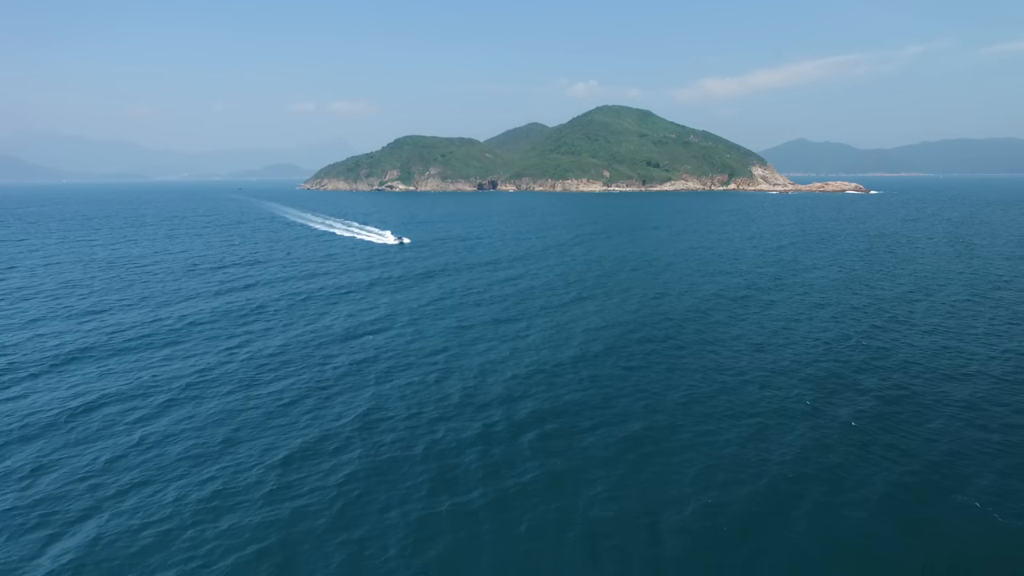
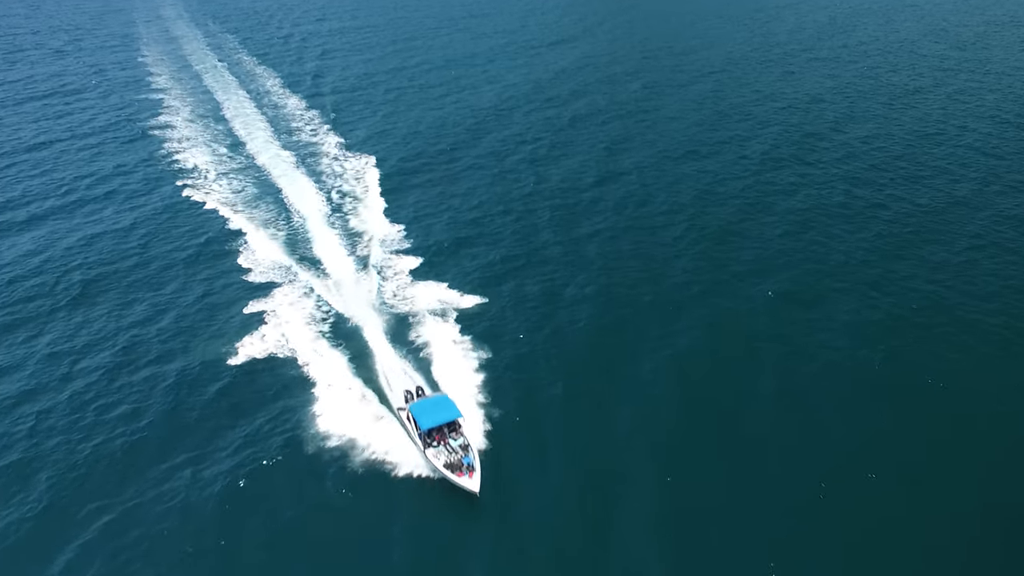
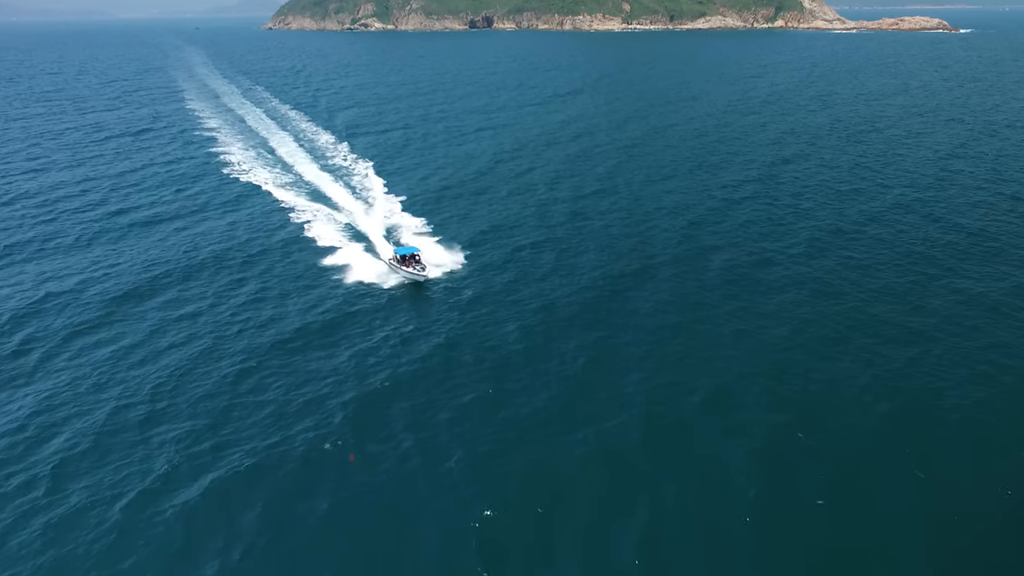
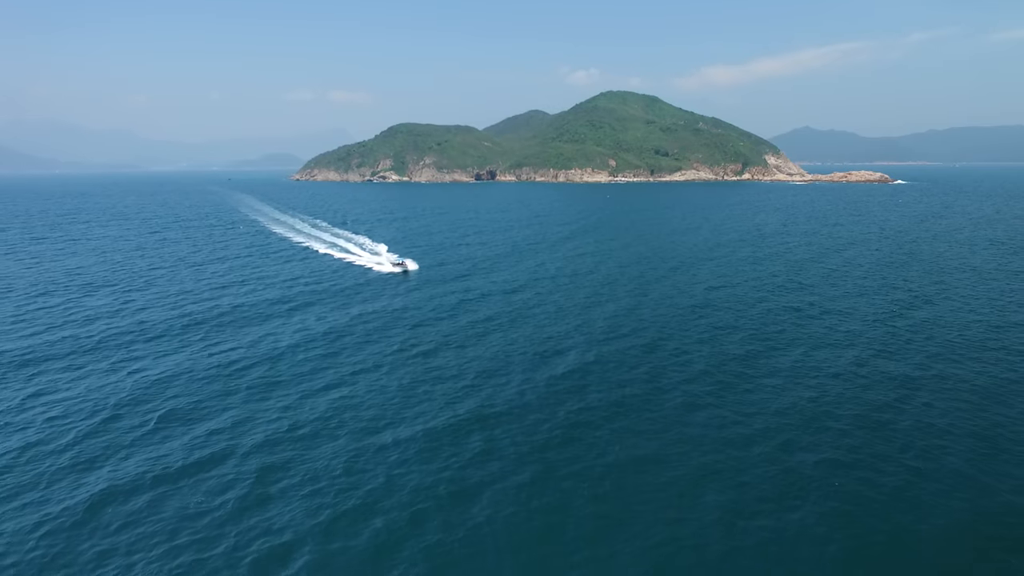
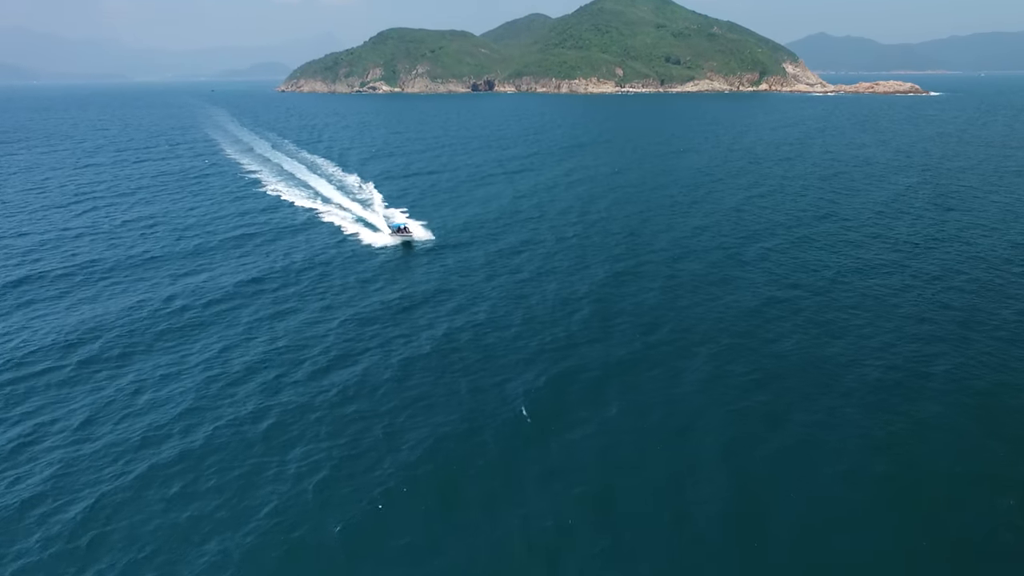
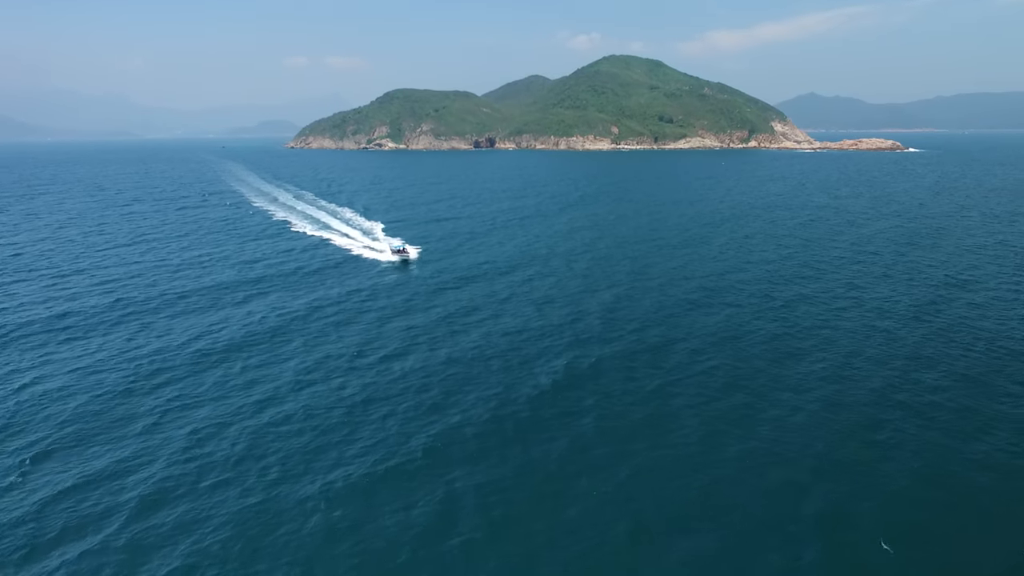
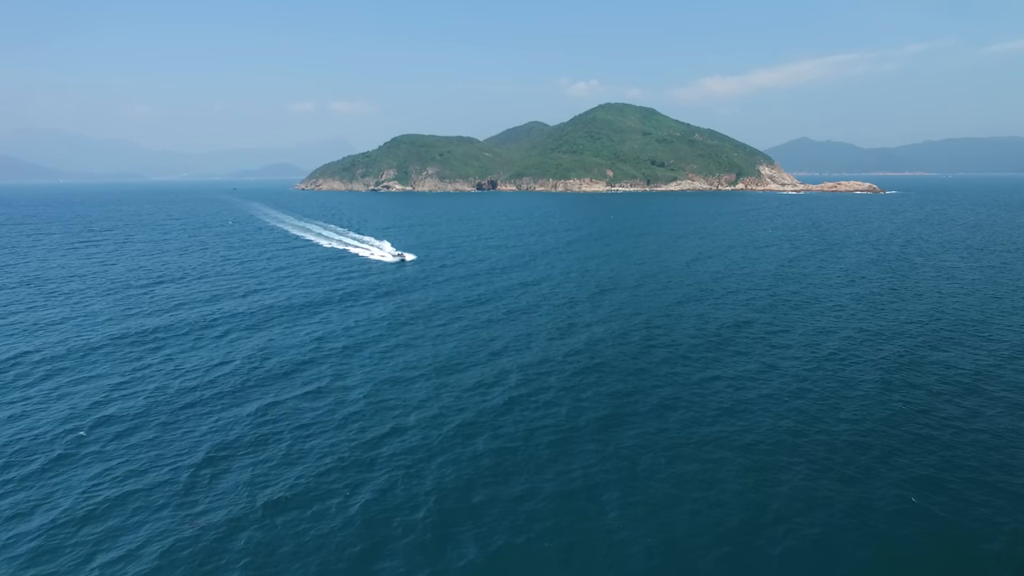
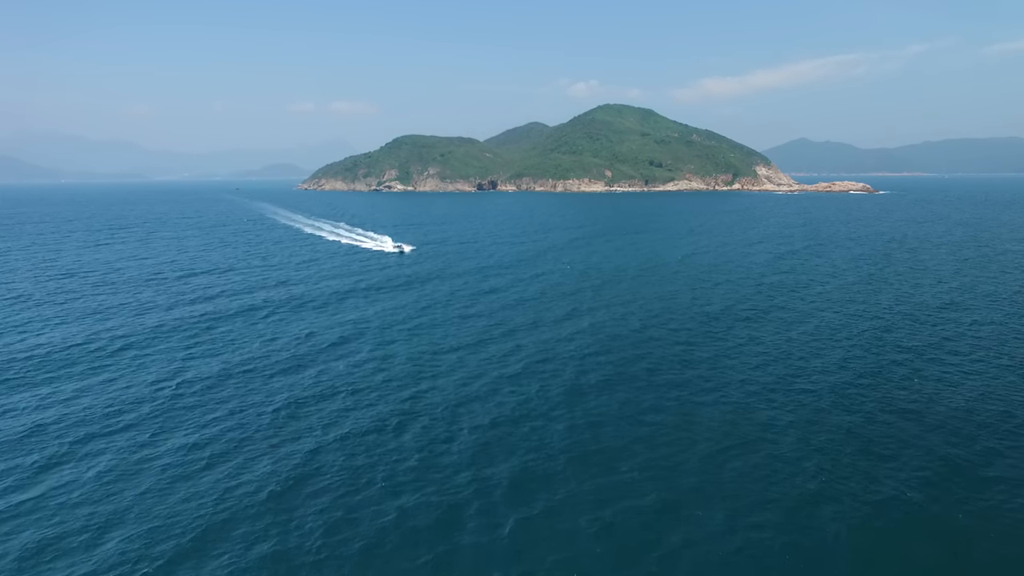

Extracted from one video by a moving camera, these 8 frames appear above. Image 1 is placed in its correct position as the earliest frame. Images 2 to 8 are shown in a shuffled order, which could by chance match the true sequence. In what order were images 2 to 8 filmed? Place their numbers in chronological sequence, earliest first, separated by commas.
8, 7, 4, 6, 5, 3, 2
